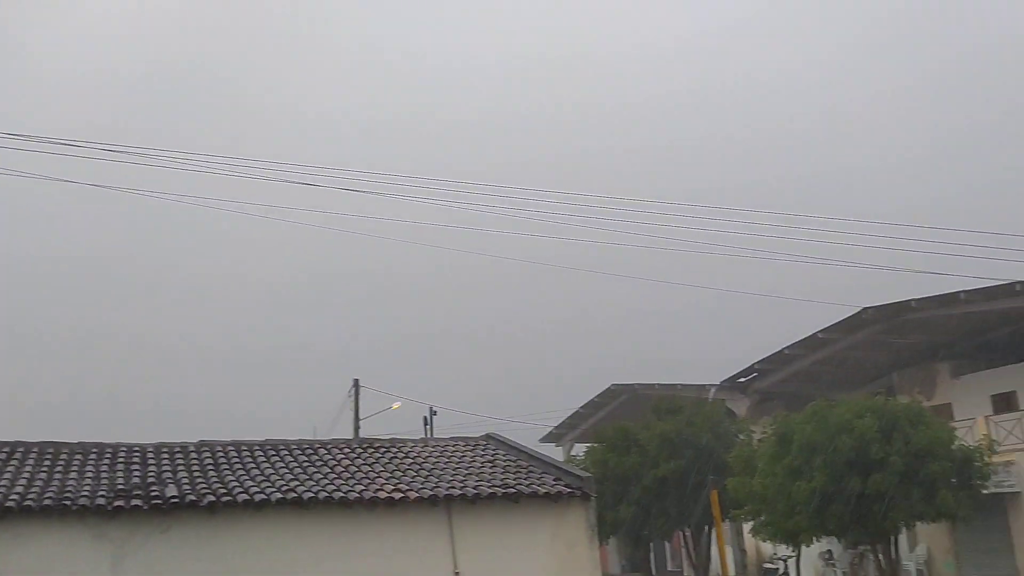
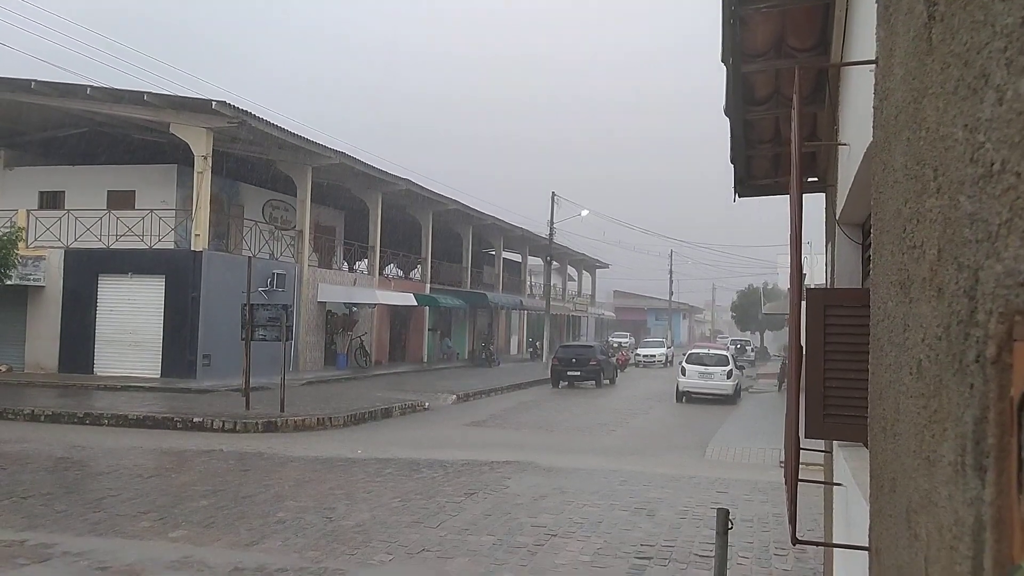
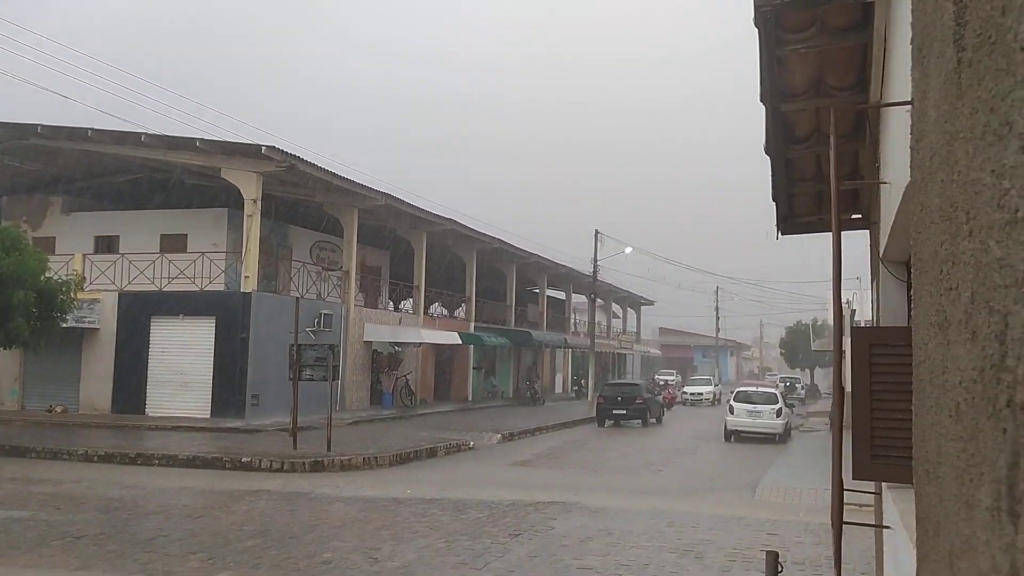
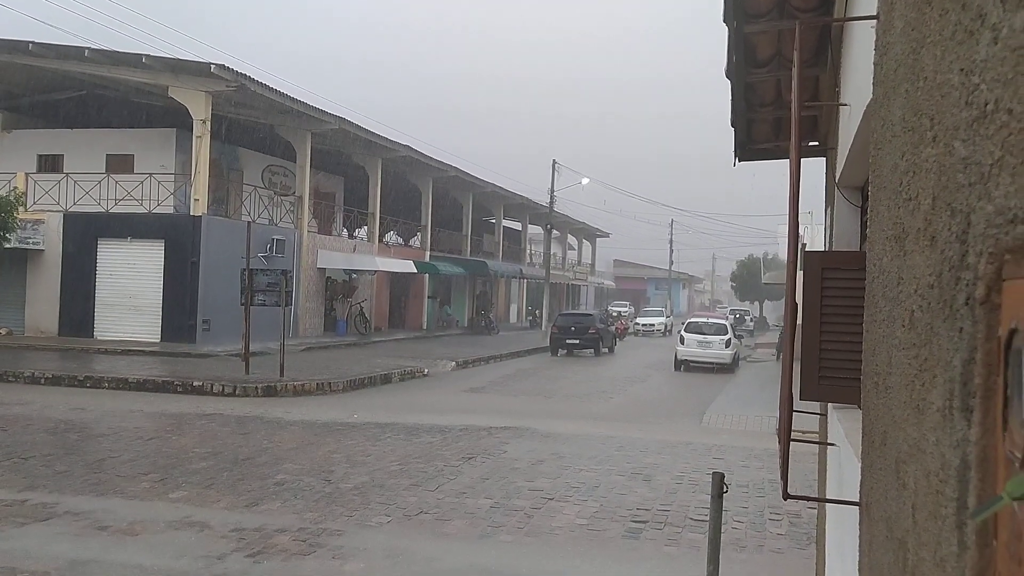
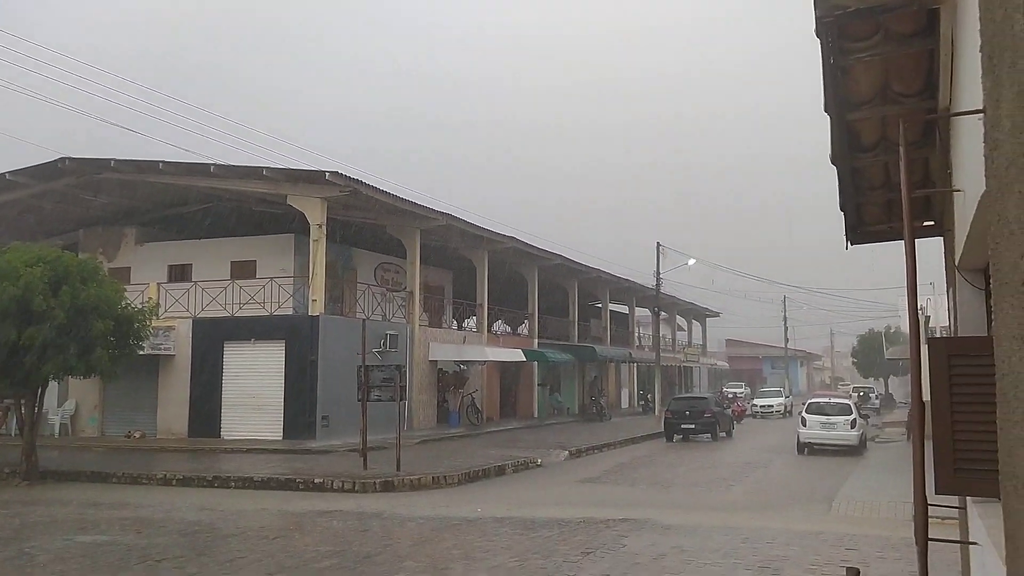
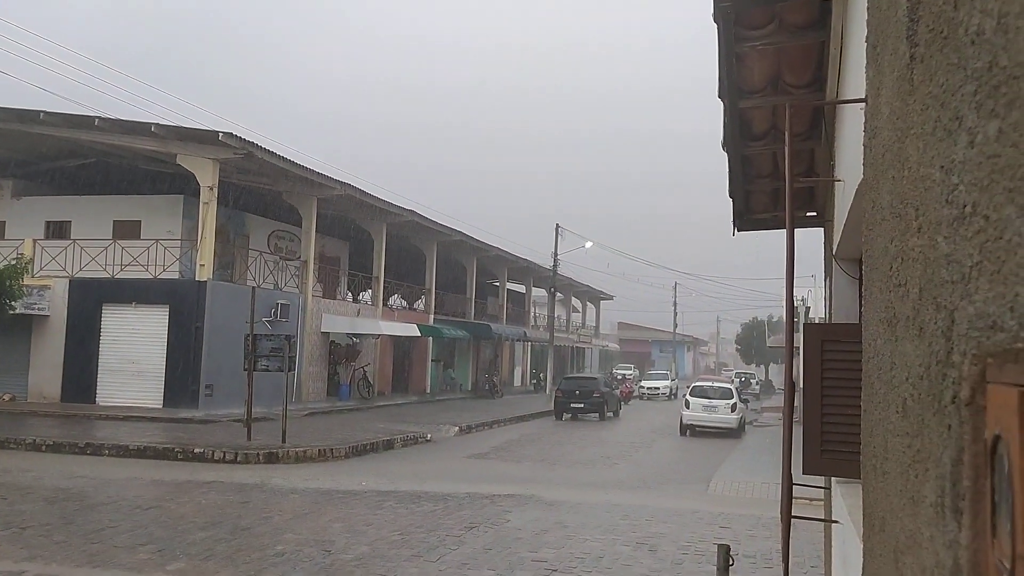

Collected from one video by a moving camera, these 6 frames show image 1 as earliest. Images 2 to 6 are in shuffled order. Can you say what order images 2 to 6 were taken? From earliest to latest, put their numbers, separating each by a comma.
5, 3, 6, 2, 4
